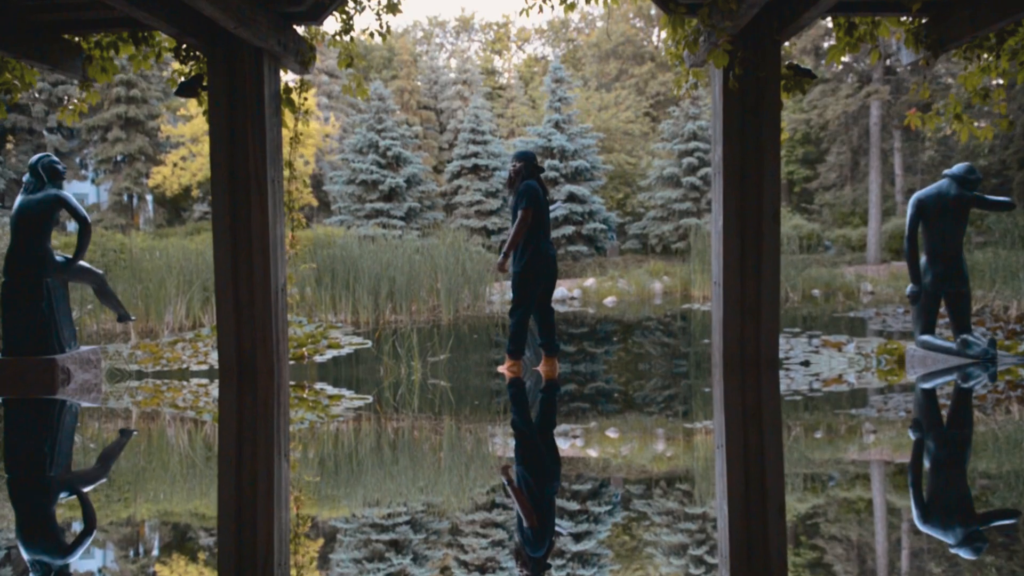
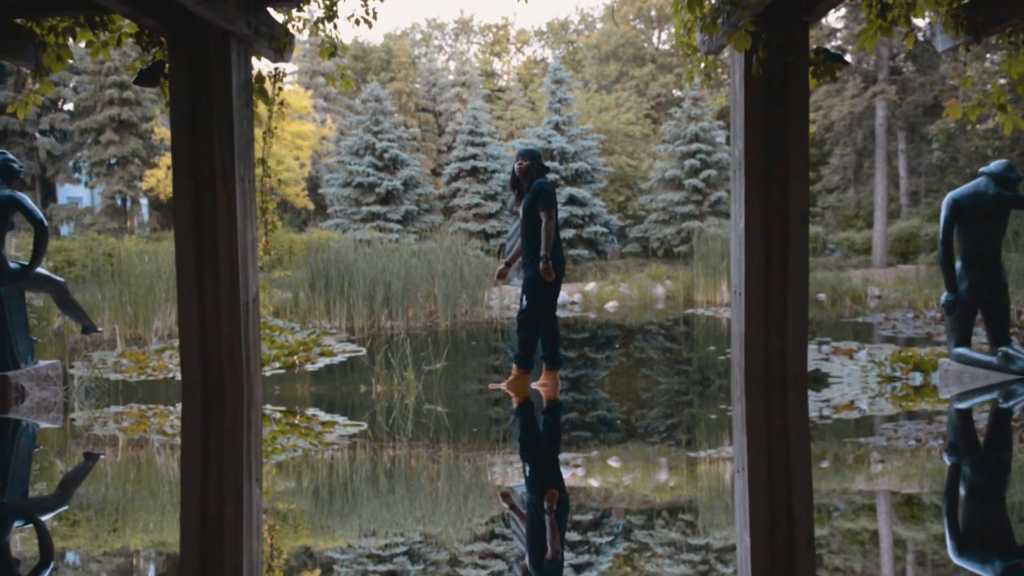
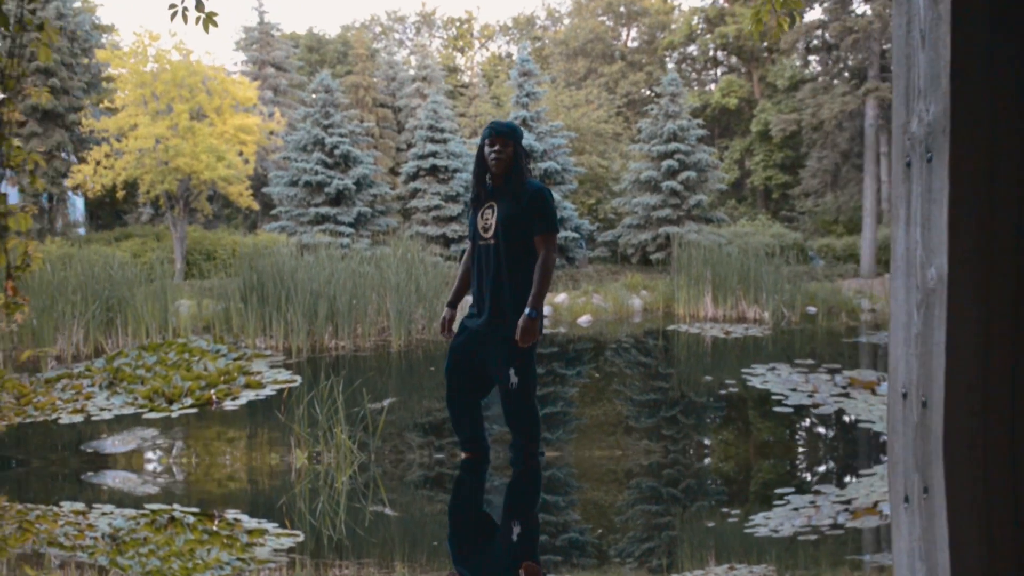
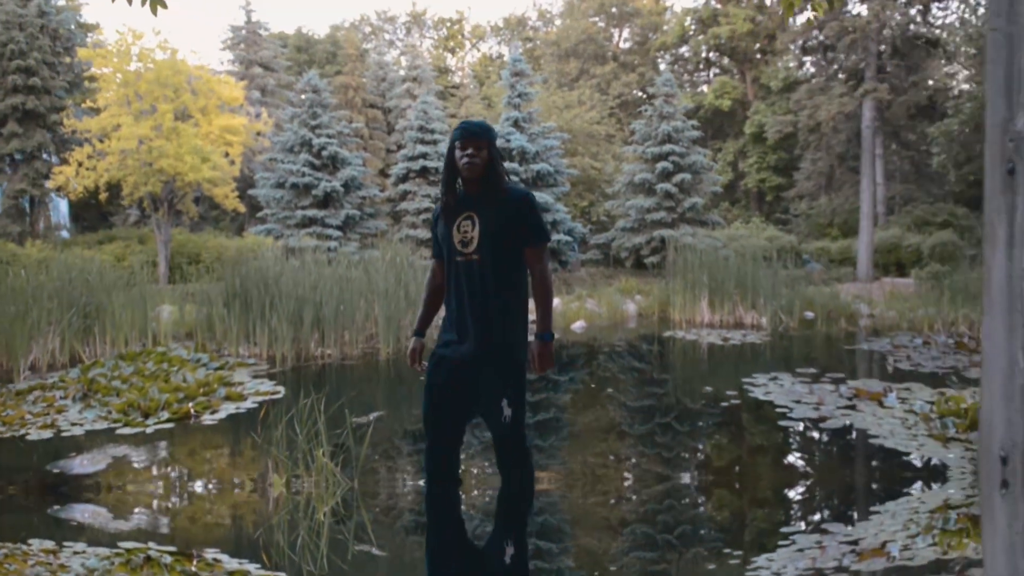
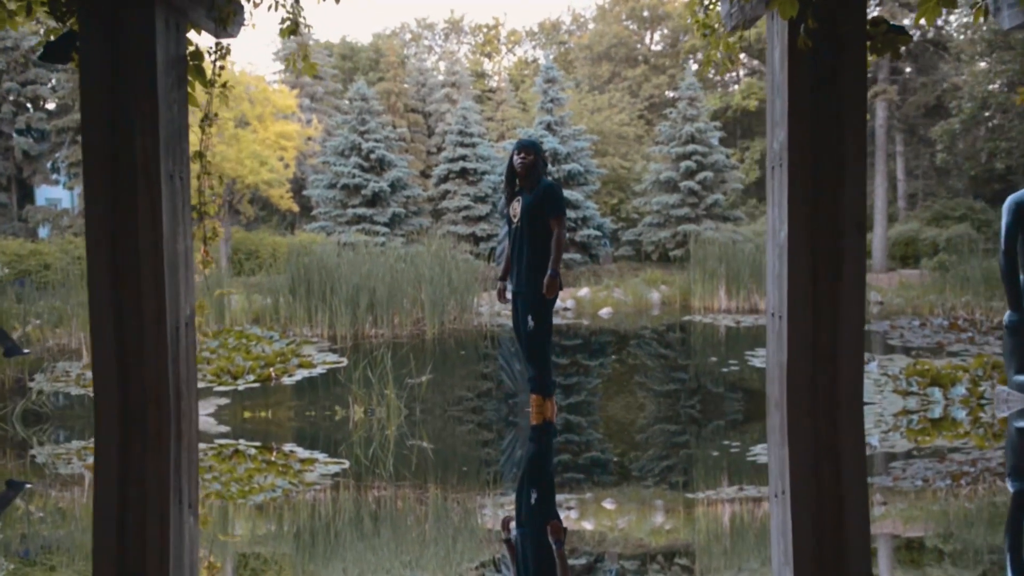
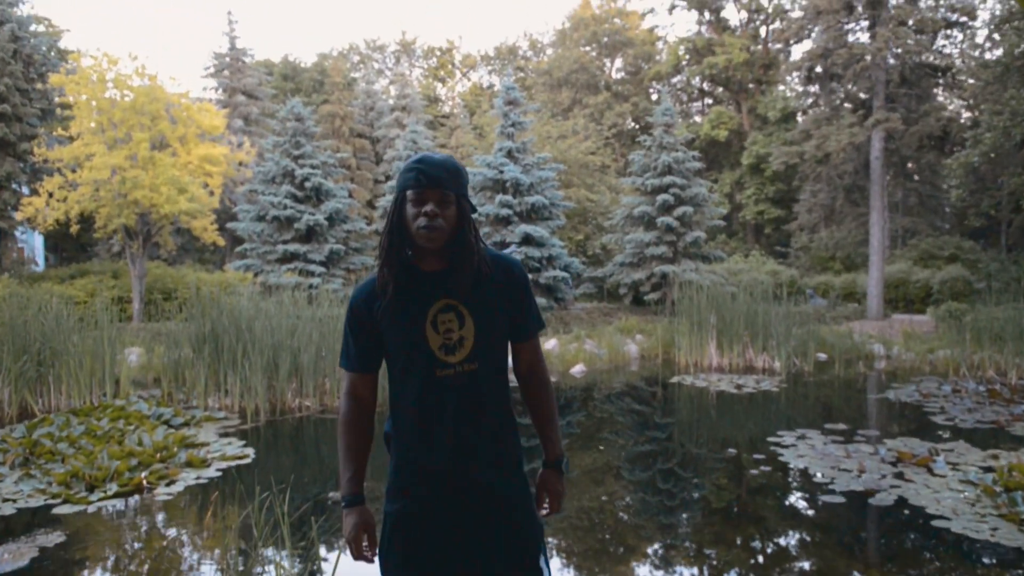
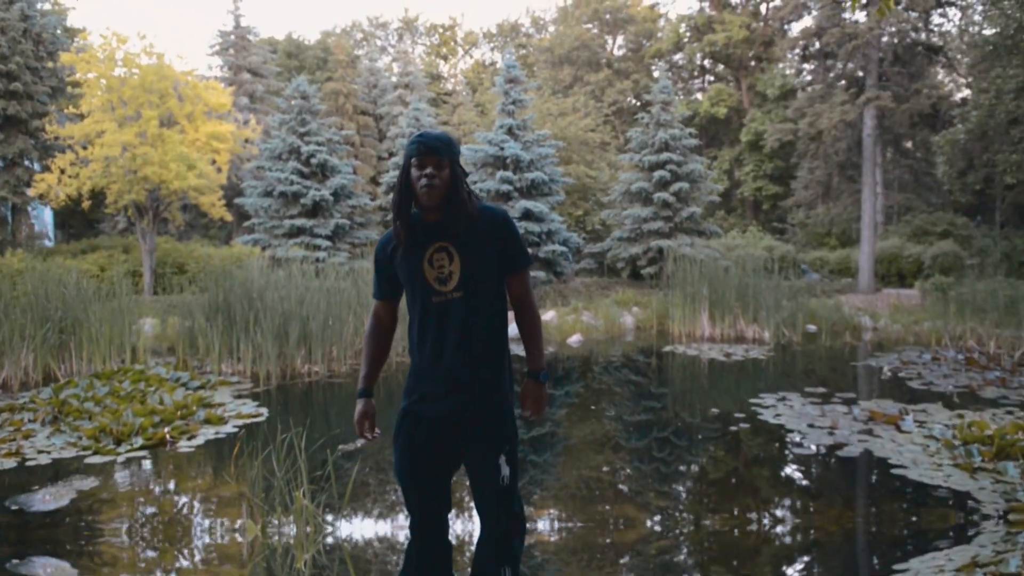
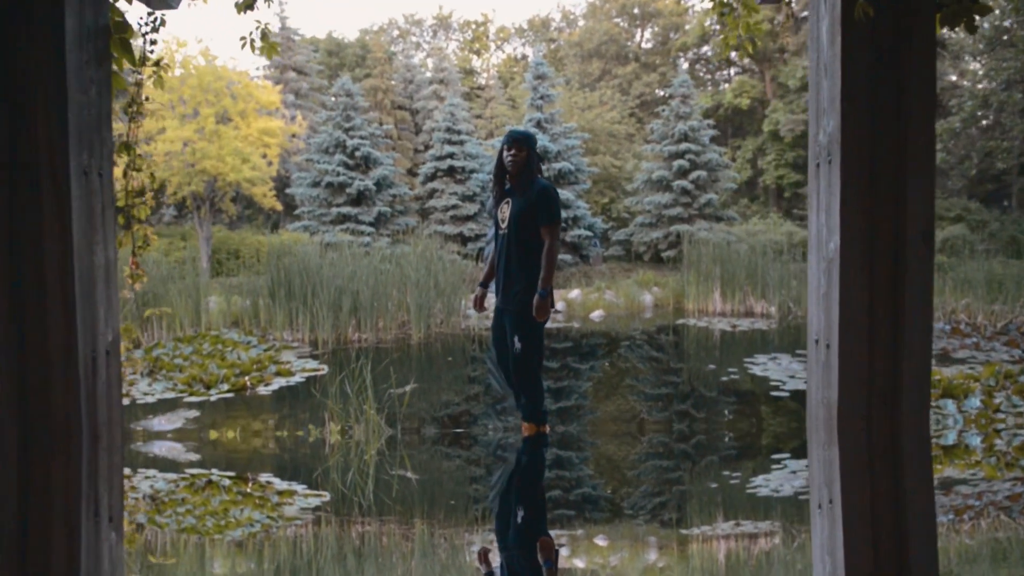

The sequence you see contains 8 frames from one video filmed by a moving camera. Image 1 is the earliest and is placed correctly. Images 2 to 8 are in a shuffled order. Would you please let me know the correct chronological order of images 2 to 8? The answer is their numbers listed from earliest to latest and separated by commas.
2, 5, 8, 3, 4, 7, 6
